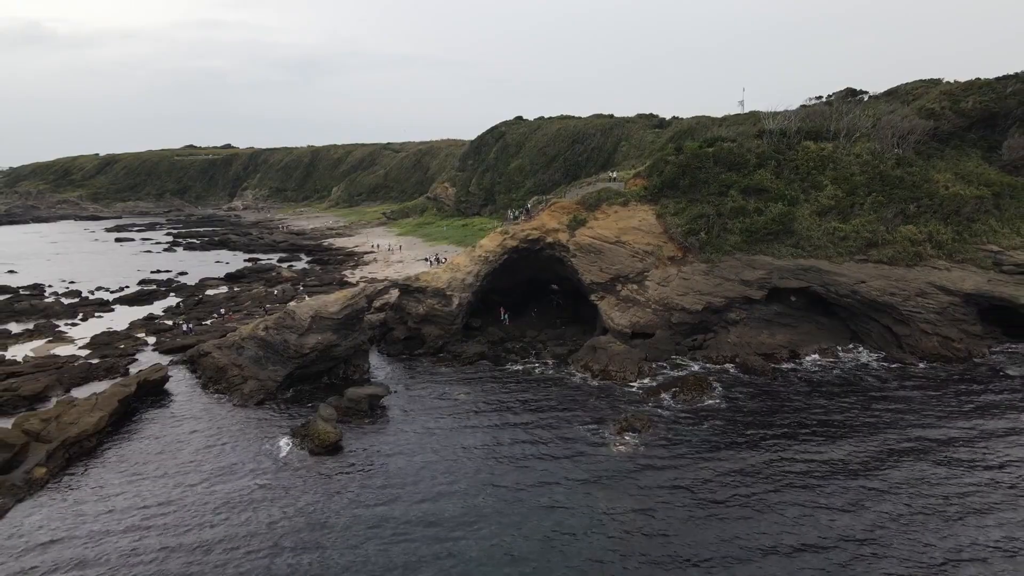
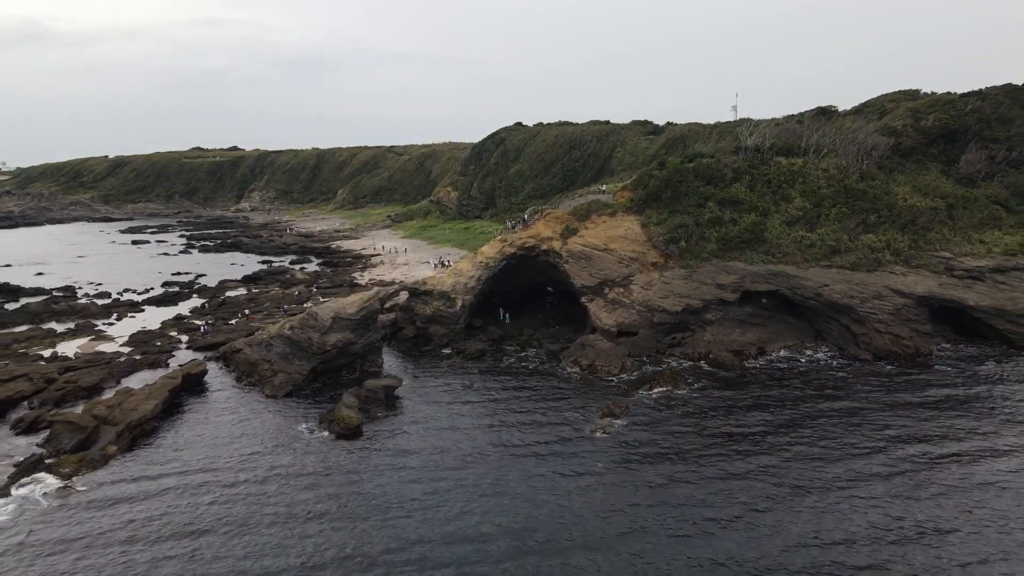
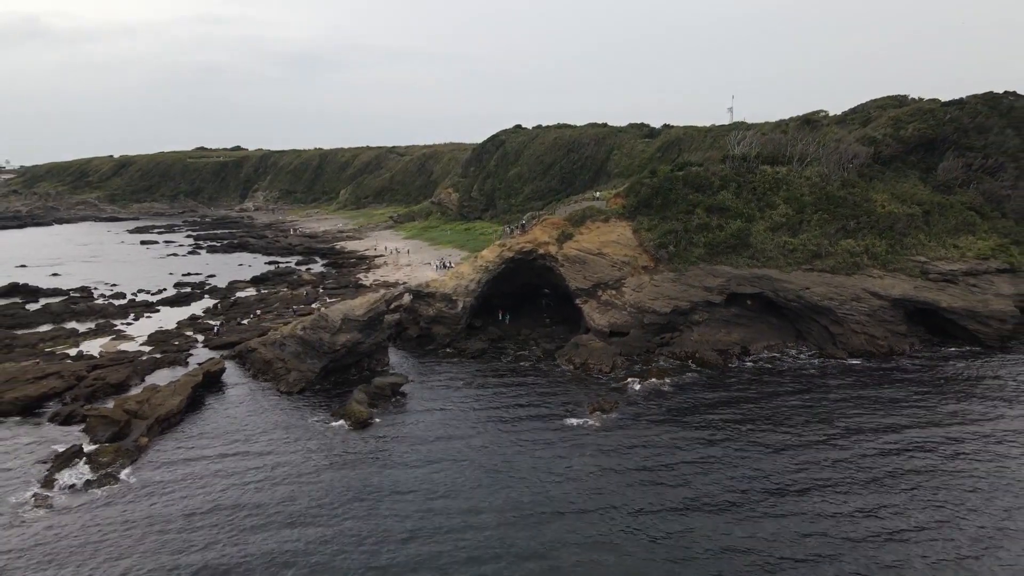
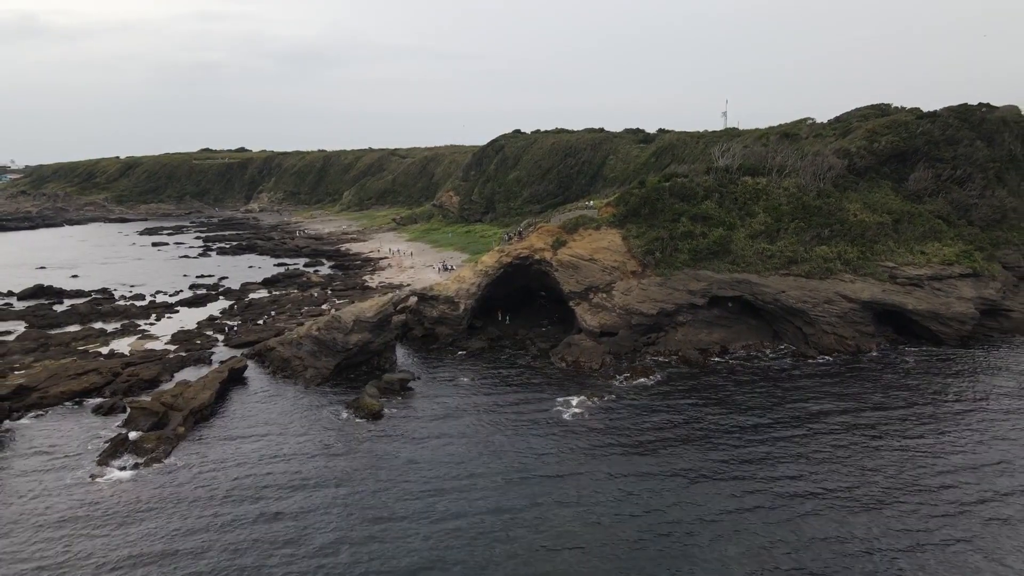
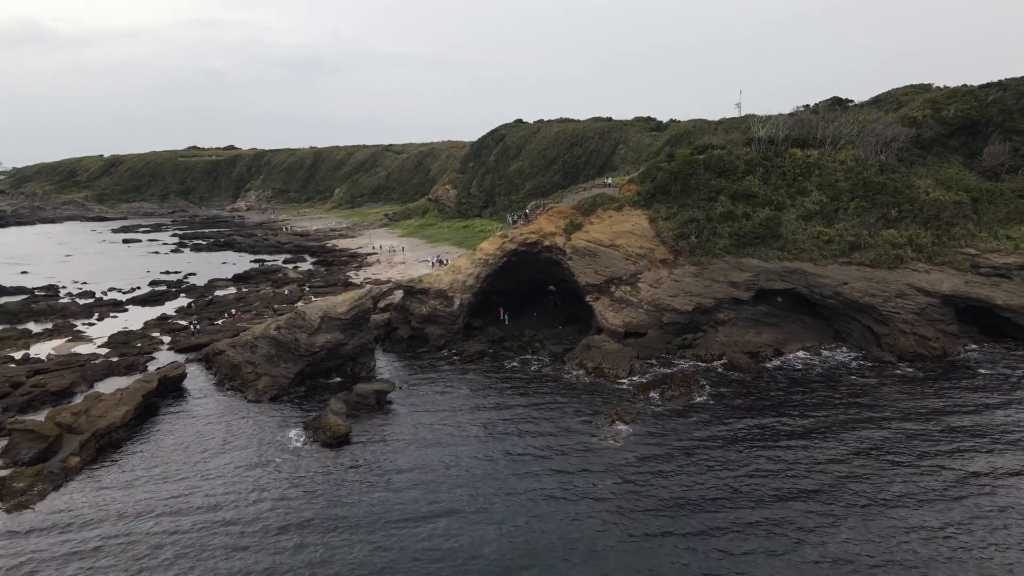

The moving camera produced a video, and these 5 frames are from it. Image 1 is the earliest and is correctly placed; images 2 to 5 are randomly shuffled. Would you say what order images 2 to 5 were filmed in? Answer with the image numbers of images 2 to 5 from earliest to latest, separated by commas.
5, 2, 3, 4
